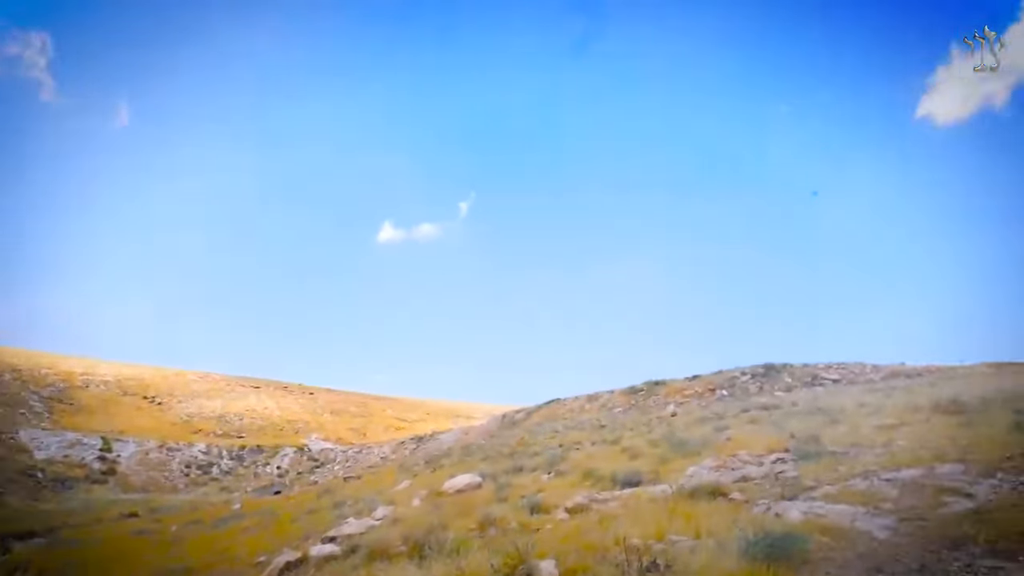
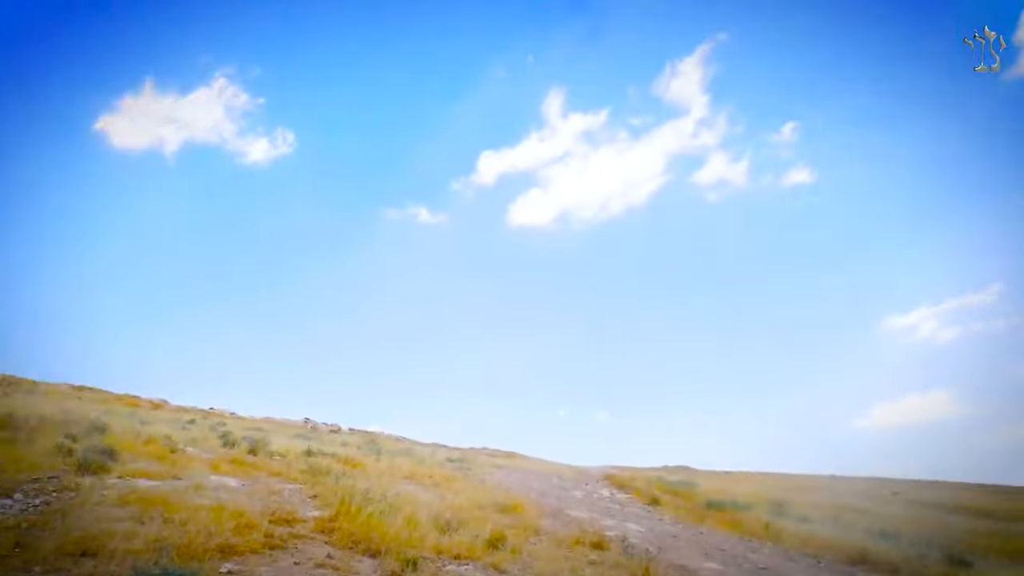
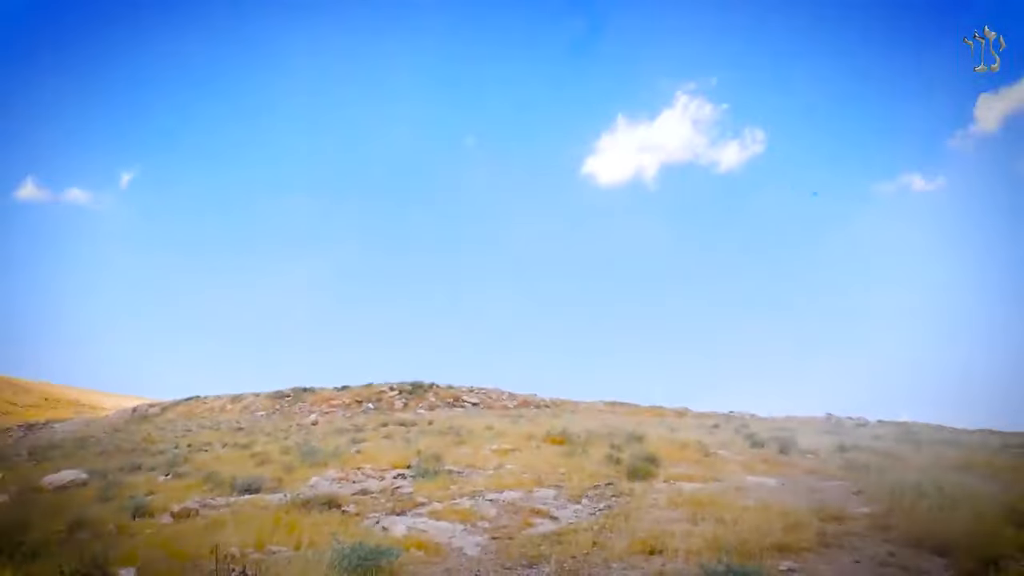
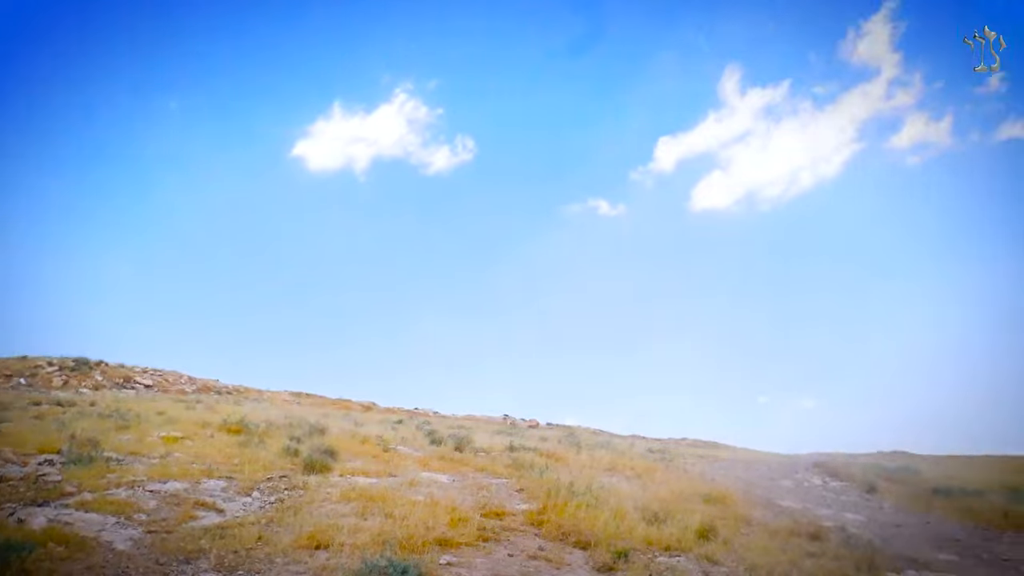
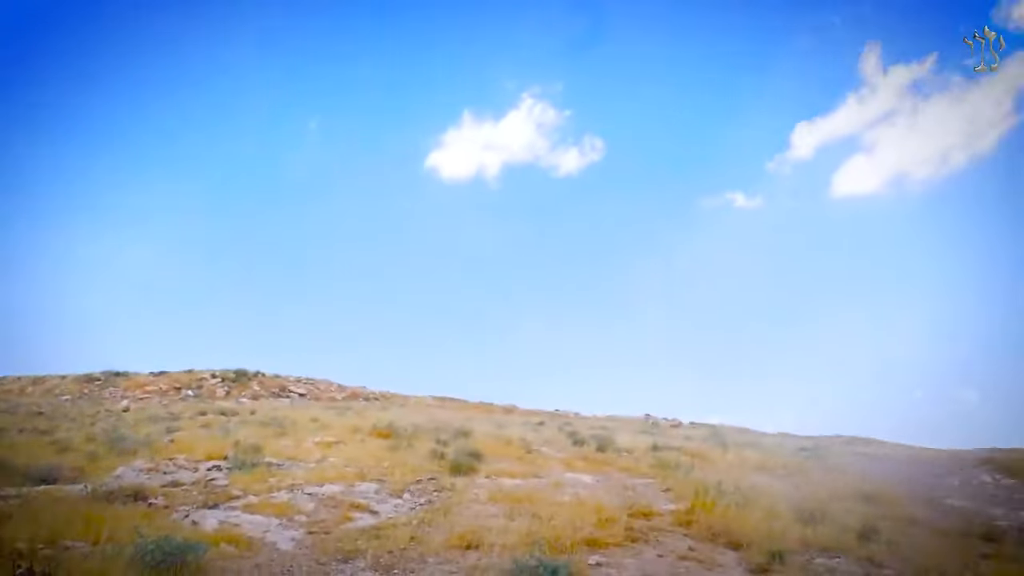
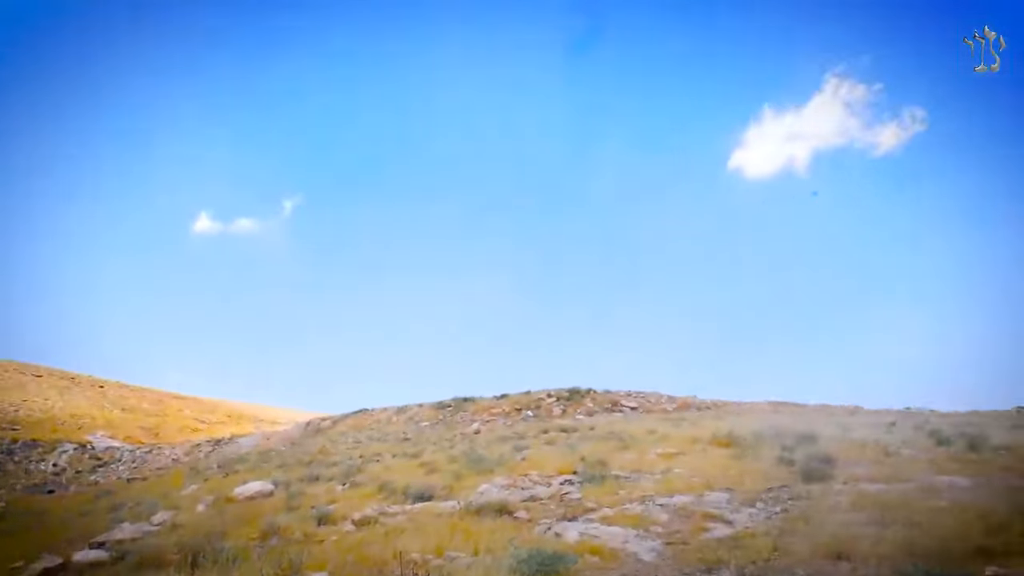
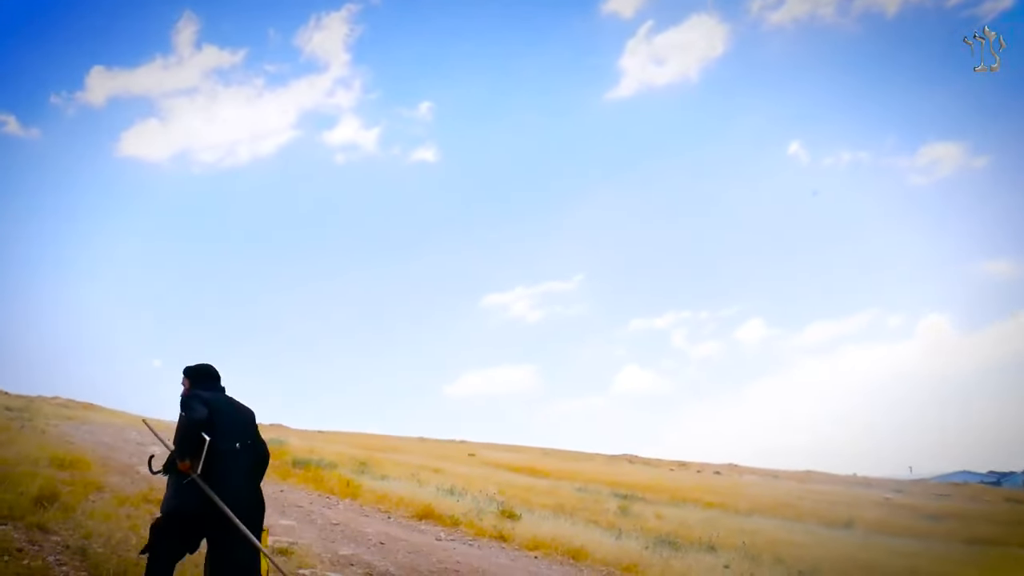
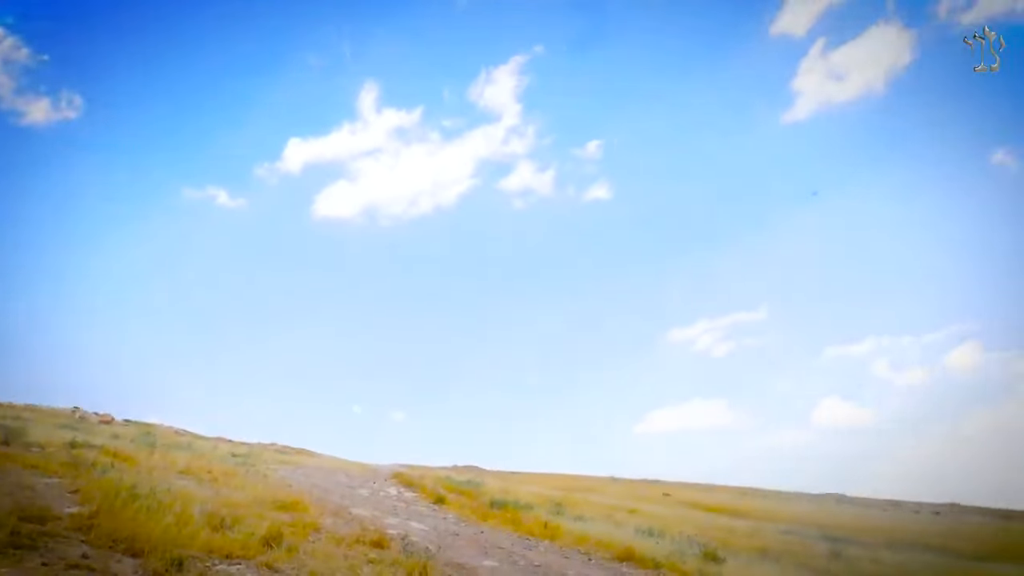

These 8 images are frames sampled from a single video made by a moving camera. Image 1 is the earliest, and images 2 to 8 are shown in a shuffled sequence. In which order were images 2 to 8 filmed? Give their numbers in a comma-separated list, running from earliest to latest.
6, 3, 5, 4, 2, 8, 7
